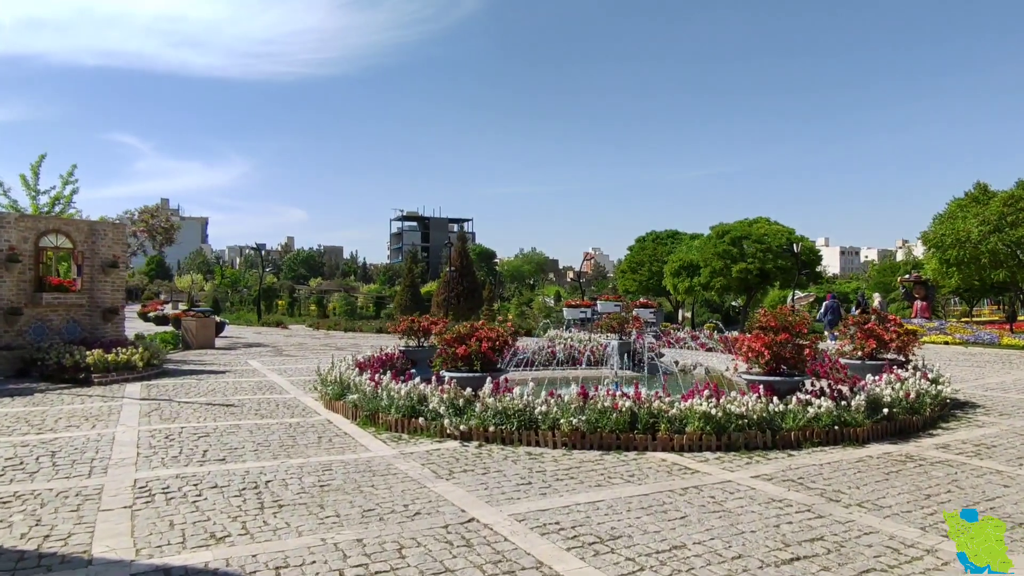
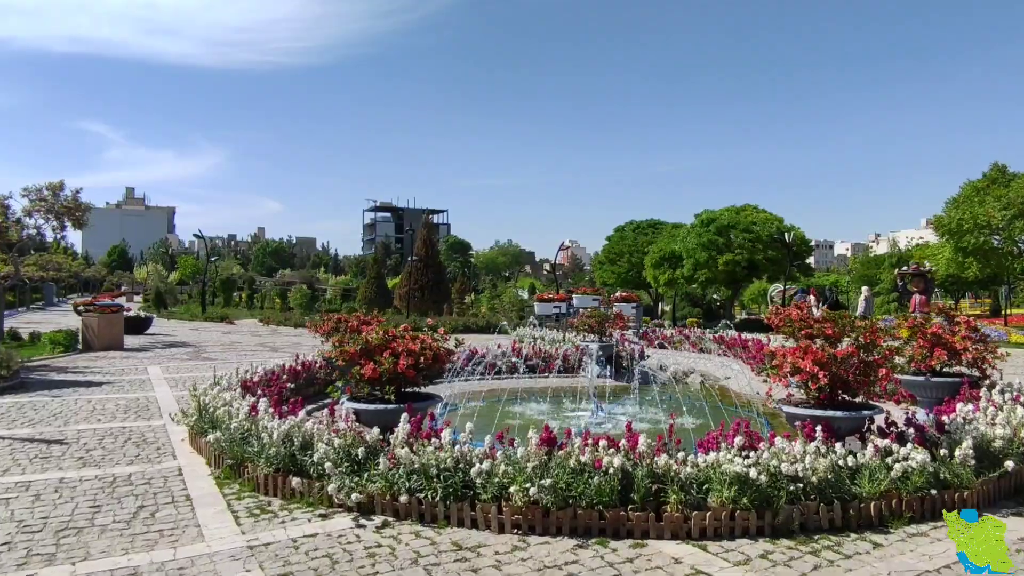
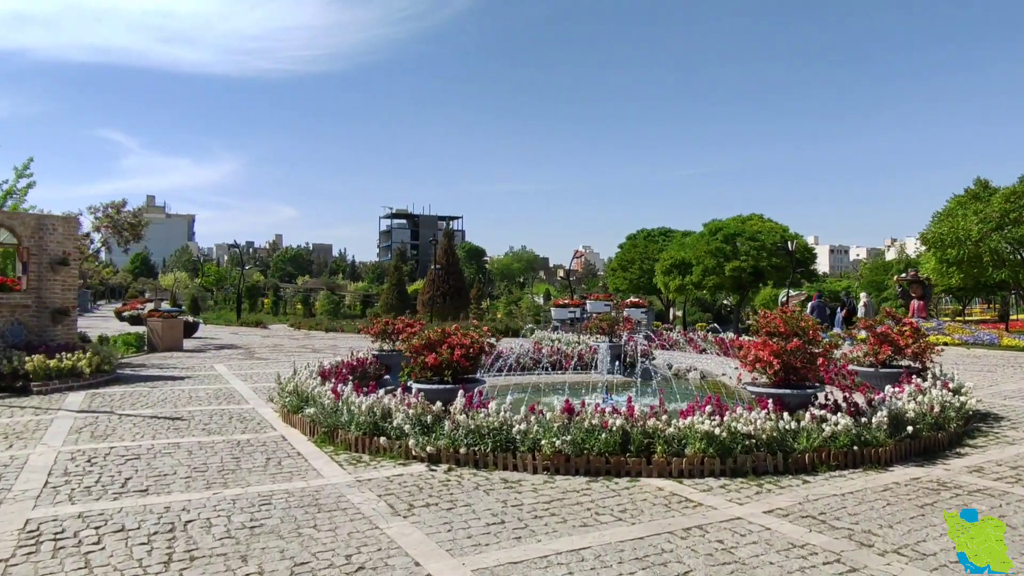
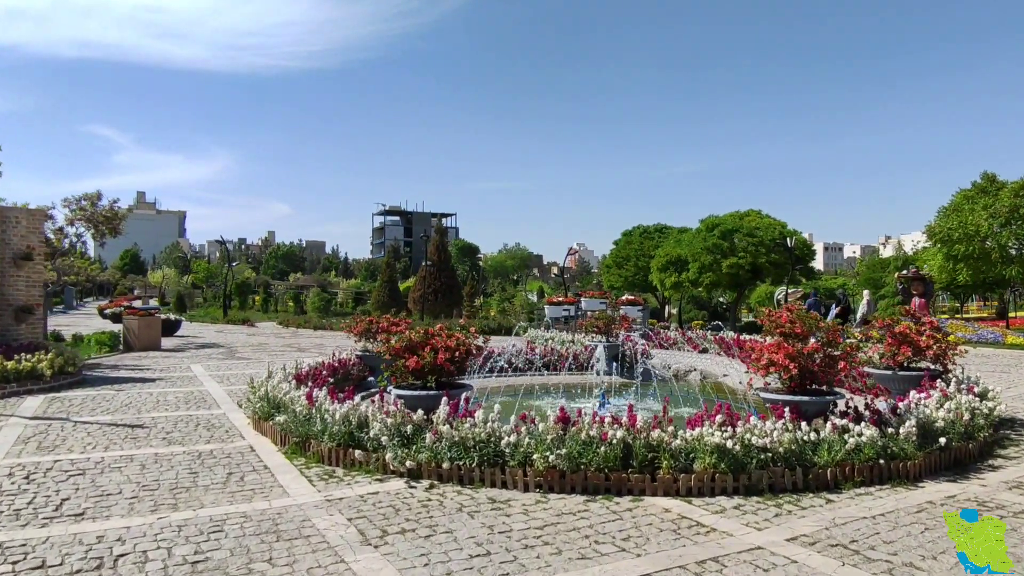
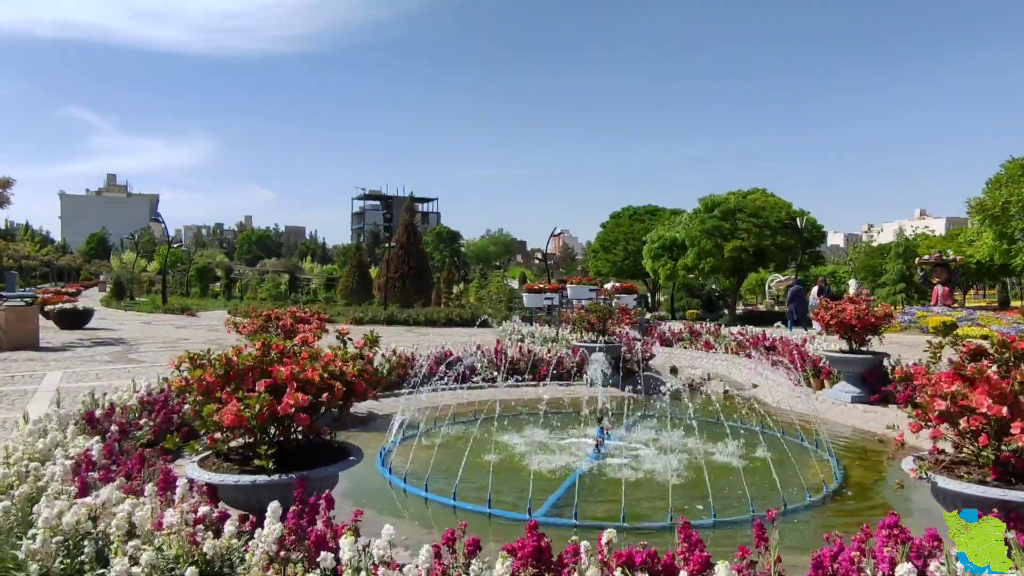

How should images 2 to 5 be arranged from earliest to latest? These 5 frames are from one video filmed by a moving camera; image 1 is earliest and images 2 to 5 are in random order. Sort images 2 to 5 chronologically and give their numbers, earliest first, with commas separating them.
3, 4, 2, 5
